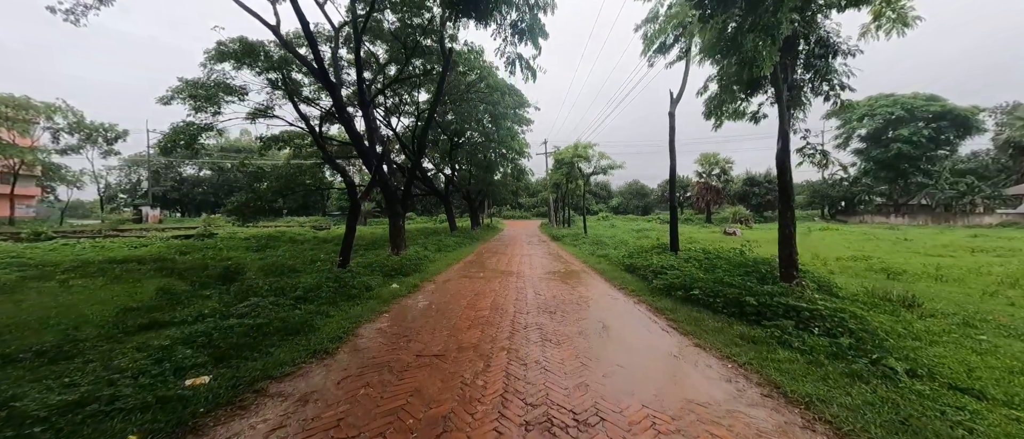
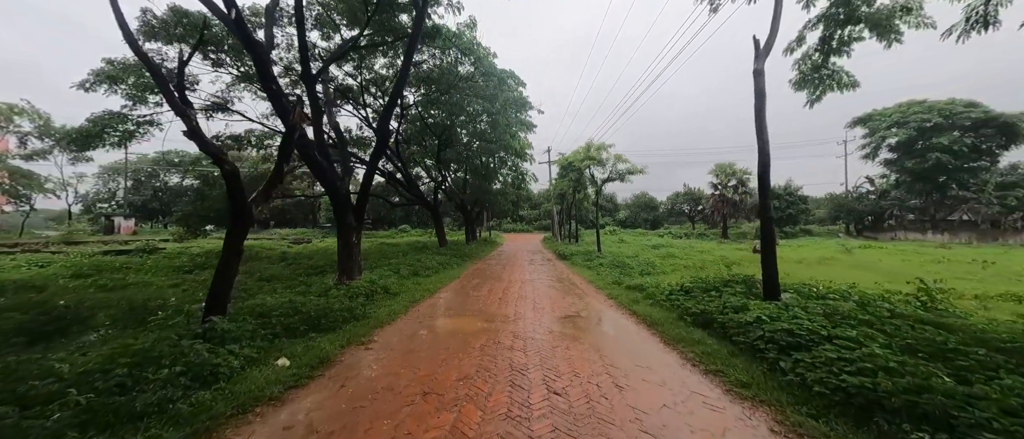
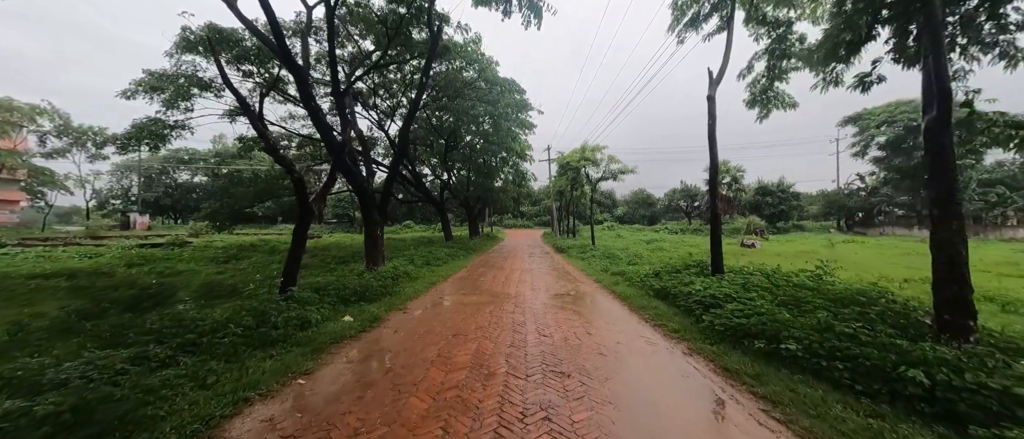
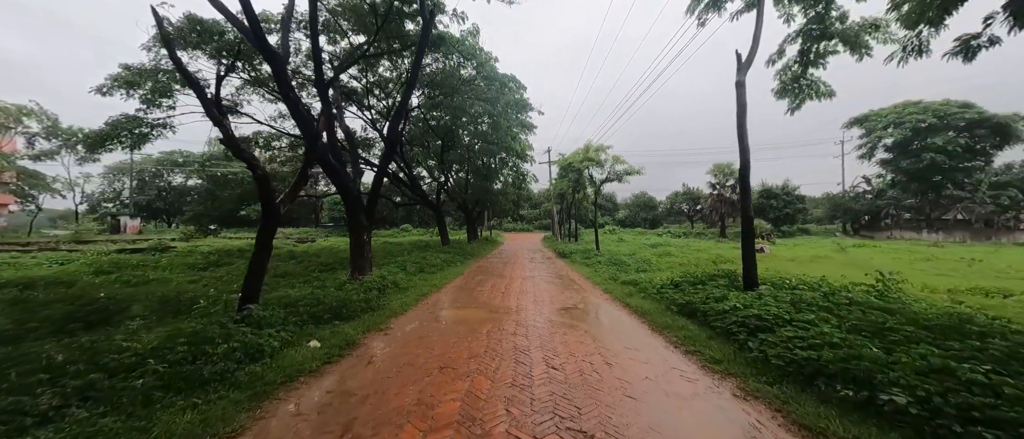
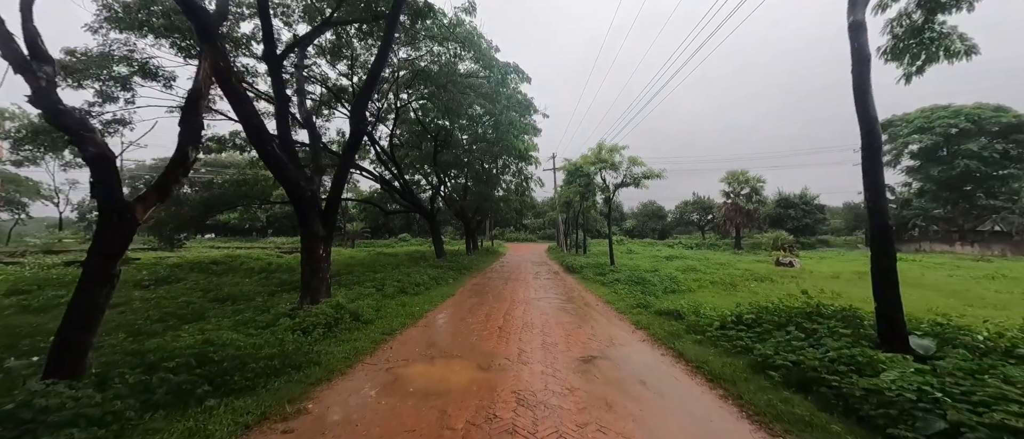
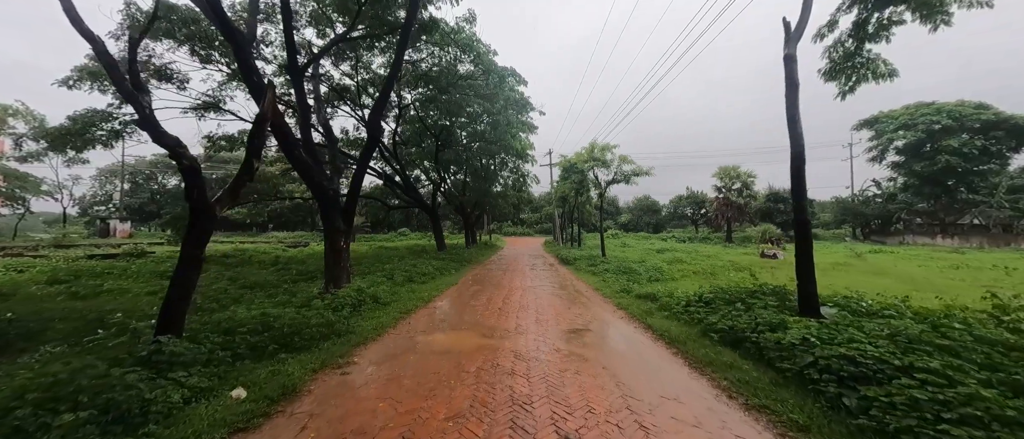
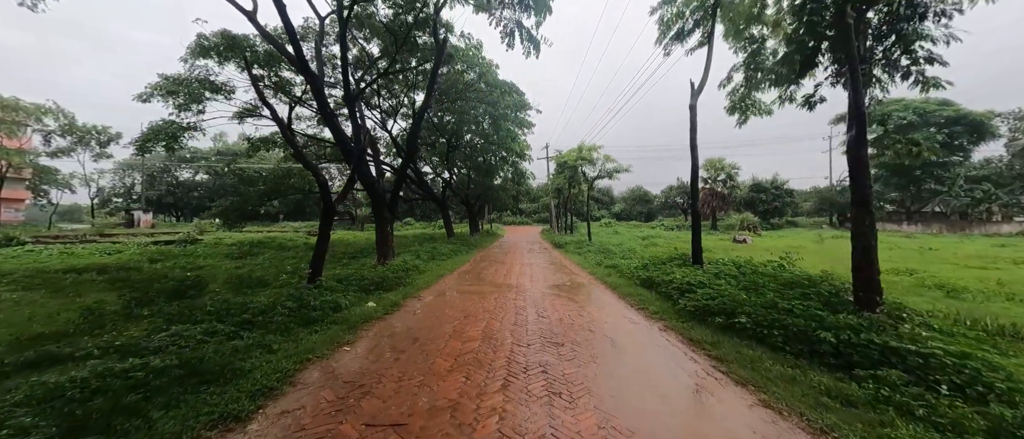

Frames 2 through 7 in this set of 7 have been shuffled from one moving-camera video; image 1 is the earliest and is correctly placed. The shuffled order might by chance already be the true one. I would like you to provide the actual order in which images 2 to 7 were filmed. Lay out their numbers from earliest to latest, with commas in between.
7, 3, 4, 2, 6, 5
